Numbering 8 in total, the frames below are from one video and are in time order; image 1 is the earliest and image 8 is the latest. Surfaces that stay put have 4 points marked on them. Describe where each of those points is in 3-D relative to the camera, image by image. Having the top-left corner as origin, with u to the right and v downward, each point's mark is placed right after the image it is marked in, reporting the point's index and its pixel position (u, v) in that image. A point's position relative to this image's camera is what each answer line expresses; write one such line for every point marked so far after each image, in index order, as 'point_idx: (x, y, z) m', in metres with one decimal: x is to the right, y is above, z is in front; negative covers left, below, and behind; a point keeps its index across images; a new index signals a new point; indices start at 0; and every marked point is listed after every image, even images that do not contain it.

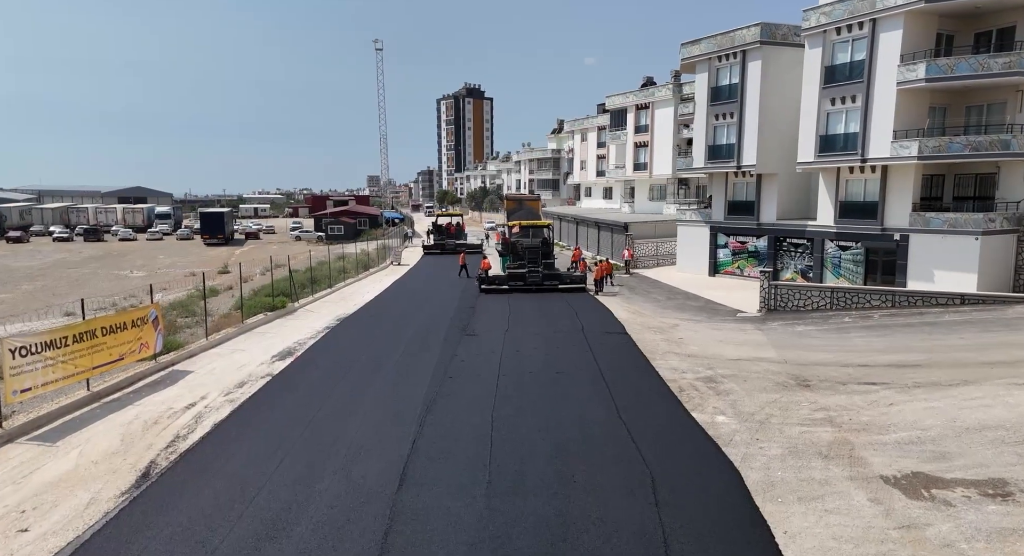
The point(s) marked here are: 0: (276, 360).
0: (-5.8, -2.1, +16.1) m
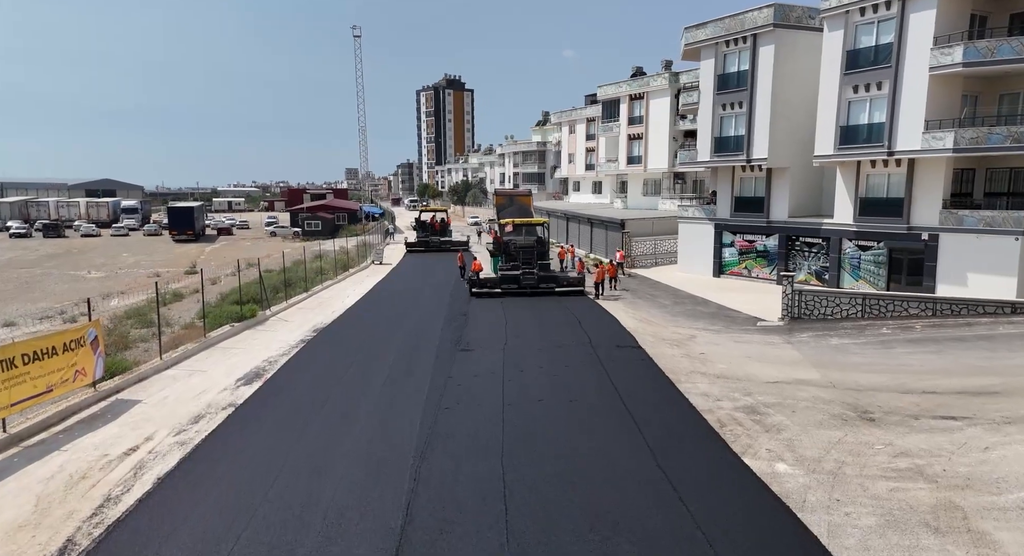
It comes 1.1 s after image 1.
0: (-5.8, -2.3, +13.9) m
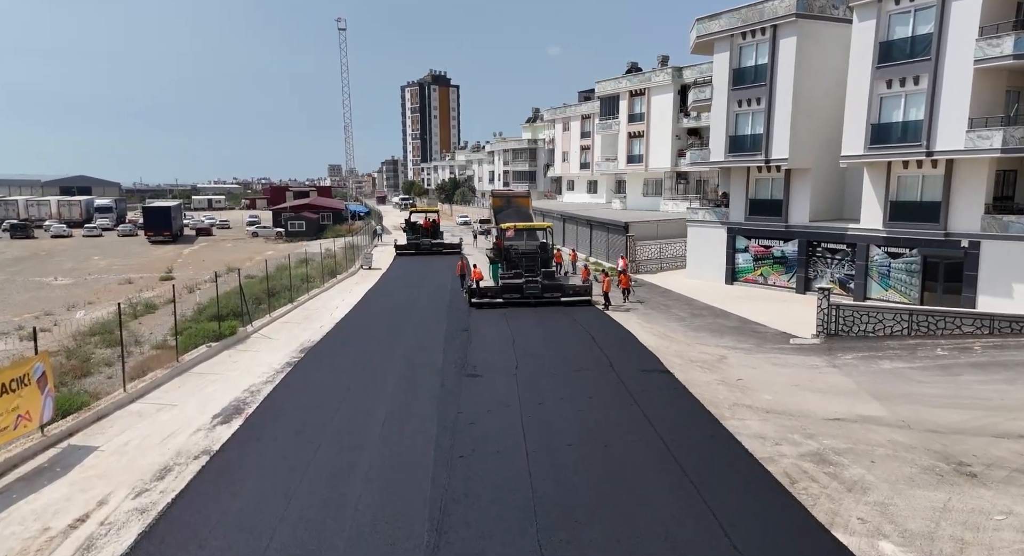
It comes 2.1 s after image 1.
0: (-5.4, -2.7, +12.1) m
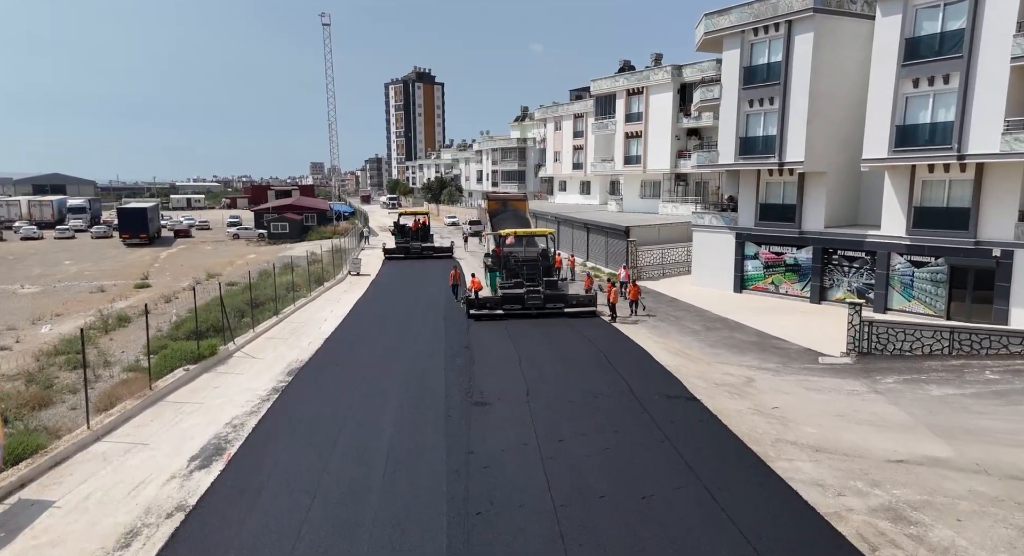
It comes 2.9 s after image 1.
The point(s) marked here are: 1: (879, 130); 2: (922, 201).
0: (-5.1, -3.1, +10.6) m
1: (+10.5, +4.2, +18.7) m
2: (+11.9, +2.3, +18.9) m
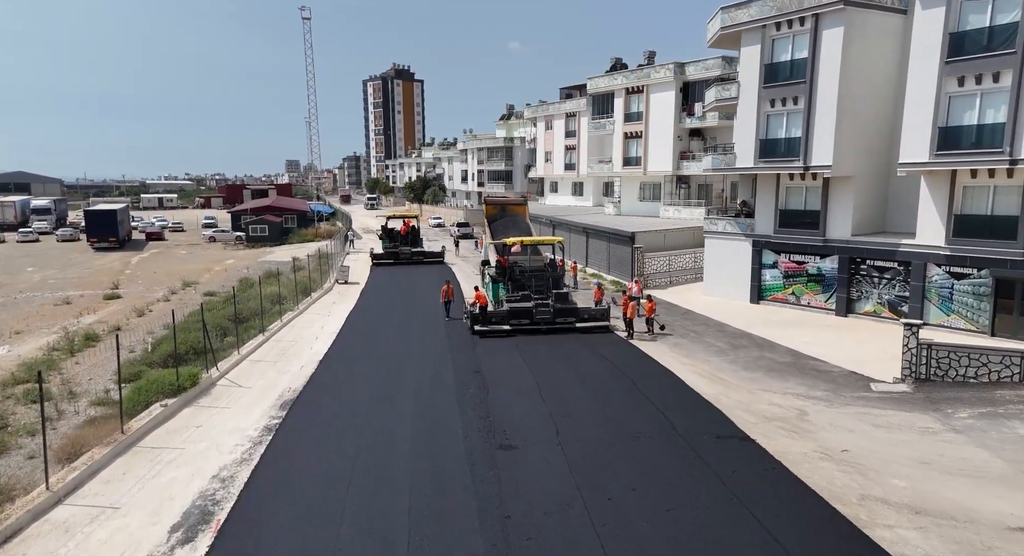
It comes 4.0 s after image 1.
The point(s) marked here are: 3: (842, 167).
0: (-4.5, -3.5, +8.8) m
1: (+10.8, +3.9, +17.4) m
2: (+12.2, +1.9, +17.7) m
3: (+10.1, +3.4, +20.0) m
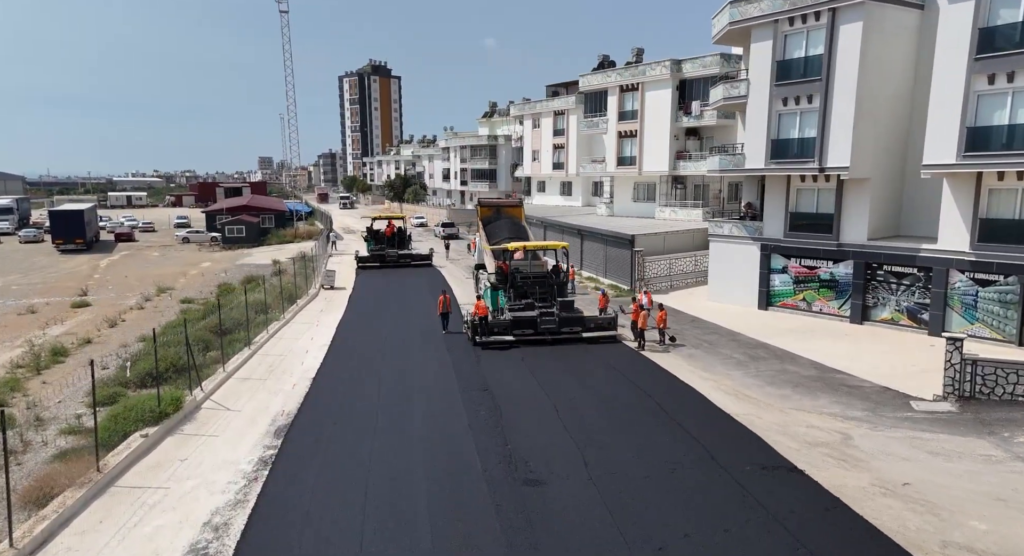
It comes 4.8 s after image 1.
0: (-4.0, -3.9, +7.5) m
1: (+11.0, +3.7, +16.6) m
2: (+12.4, +1.7, +17.0) m
3: (+10.2, +3.2, +19.2) m
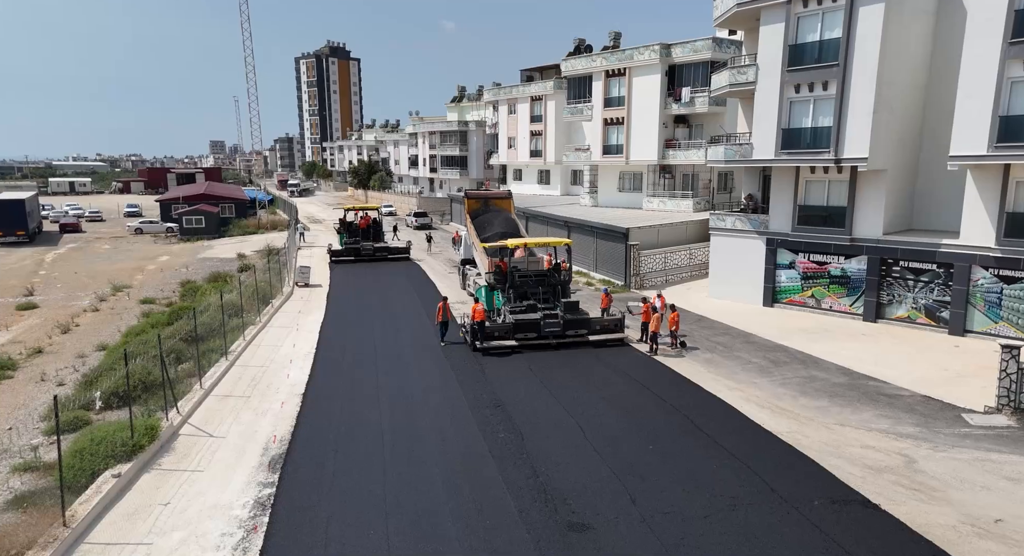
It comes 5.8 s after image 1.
0: (-3.1, -4.2, +6.0) m
1: (+11.2, +3.7, +15.8) m
2: (+12.5, +1.8, +16.3) m
3: (+10.2, +3.3, +18.3) m
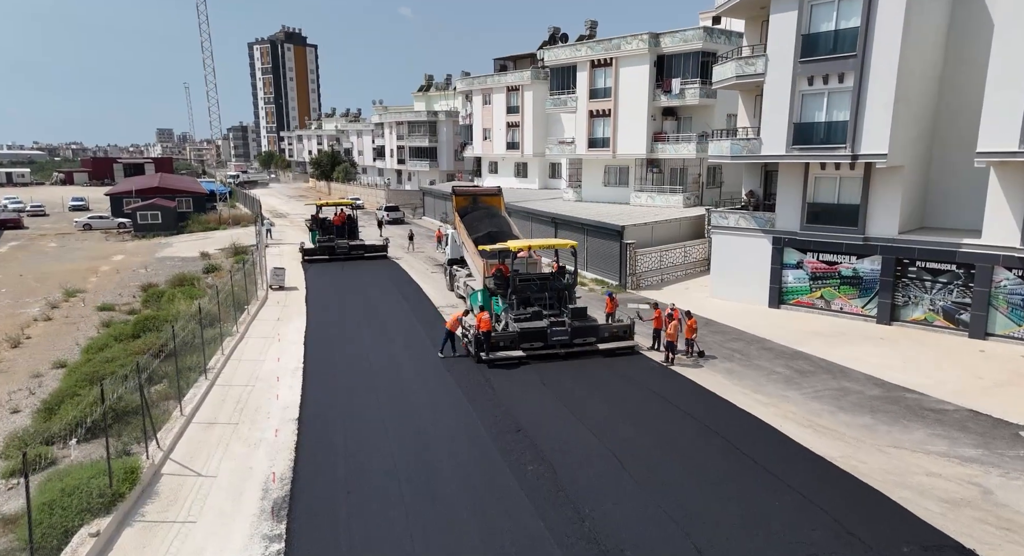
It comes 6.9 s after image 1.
0: (-2.2, -4.5, +4.6) m
1: (+11.4, +3.6, +15.2) m
2: (+12.8, +1.7, +15.8) m
3: (+10.3, +3.3, +17.6) m
